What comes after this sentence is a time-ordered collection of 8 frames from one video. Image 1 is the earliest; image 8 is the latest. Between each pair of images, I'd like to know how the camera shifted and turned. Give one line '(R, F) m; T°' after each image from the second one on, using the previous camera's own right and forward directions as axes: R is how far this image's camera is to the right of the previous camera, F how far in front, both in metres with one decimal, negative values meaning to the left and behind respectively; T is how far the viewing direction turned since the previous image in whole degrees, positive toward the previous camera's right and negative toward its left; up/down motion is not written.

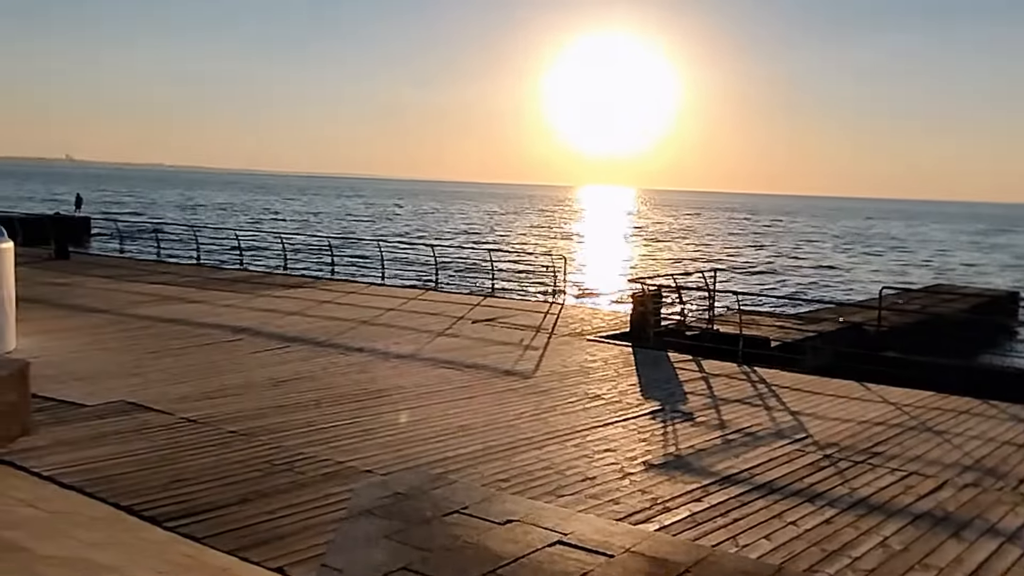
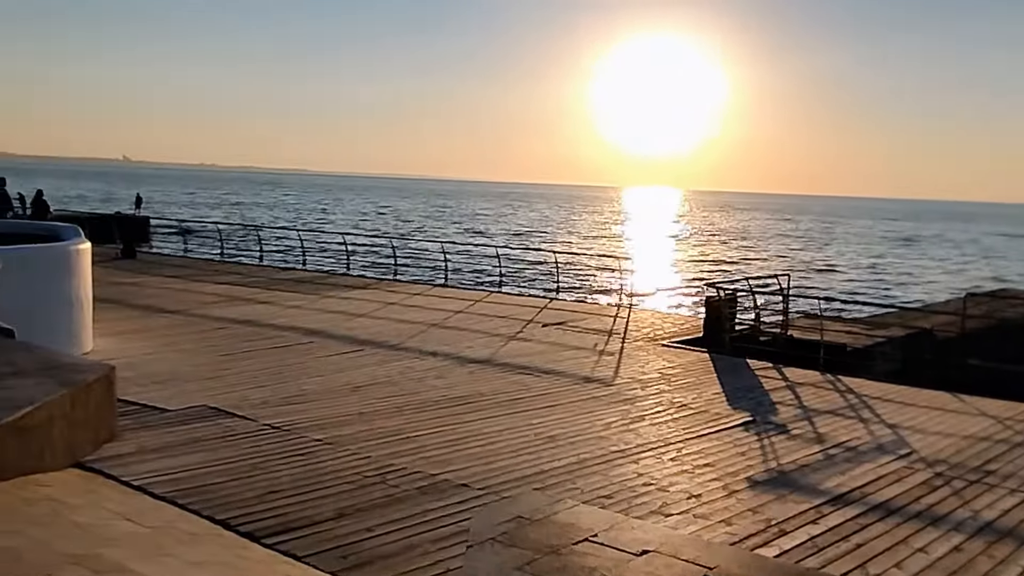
(-0.5, +0.4) m; -3°
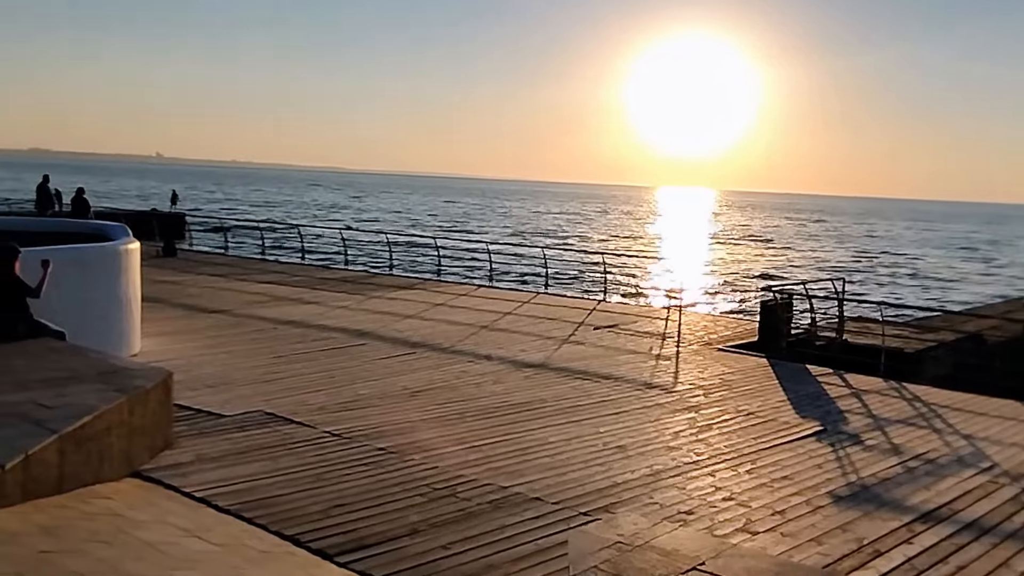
(-0.4, +0.3) m; -2°
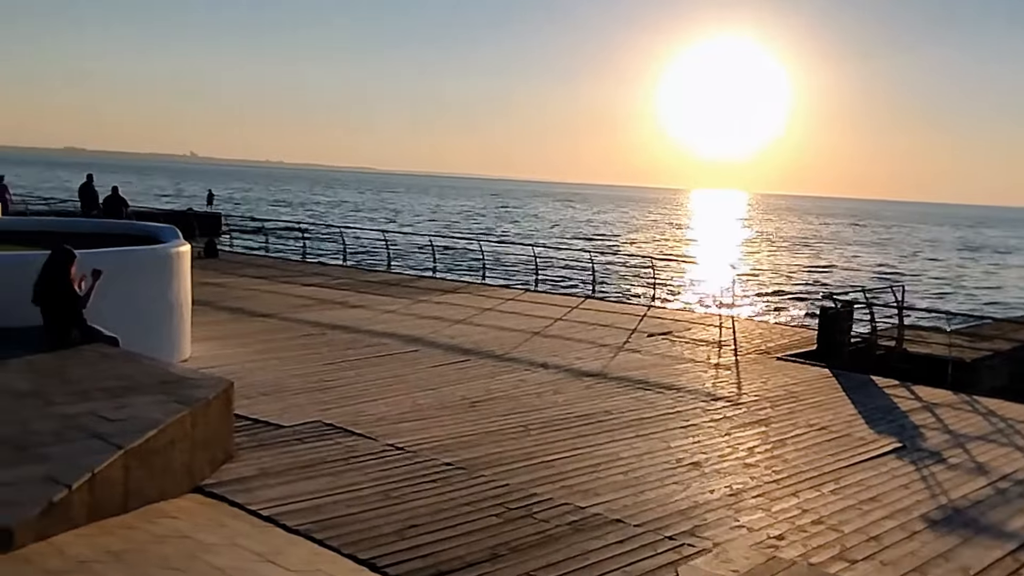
(-0.4, +0.3) m; -2°
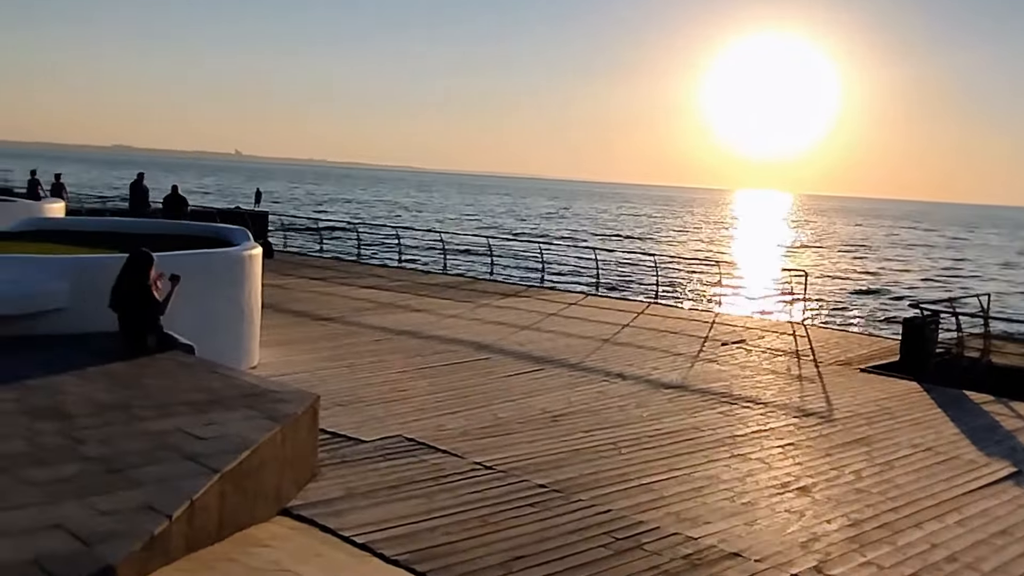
(-0.5, +0.4) m; -3°
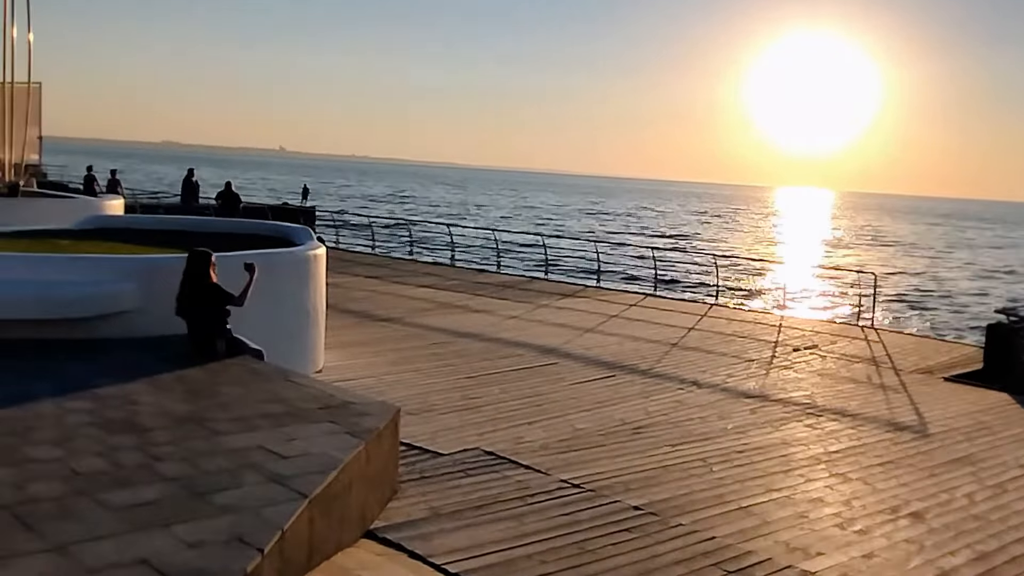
(-0.4, +0.4) m; -2°
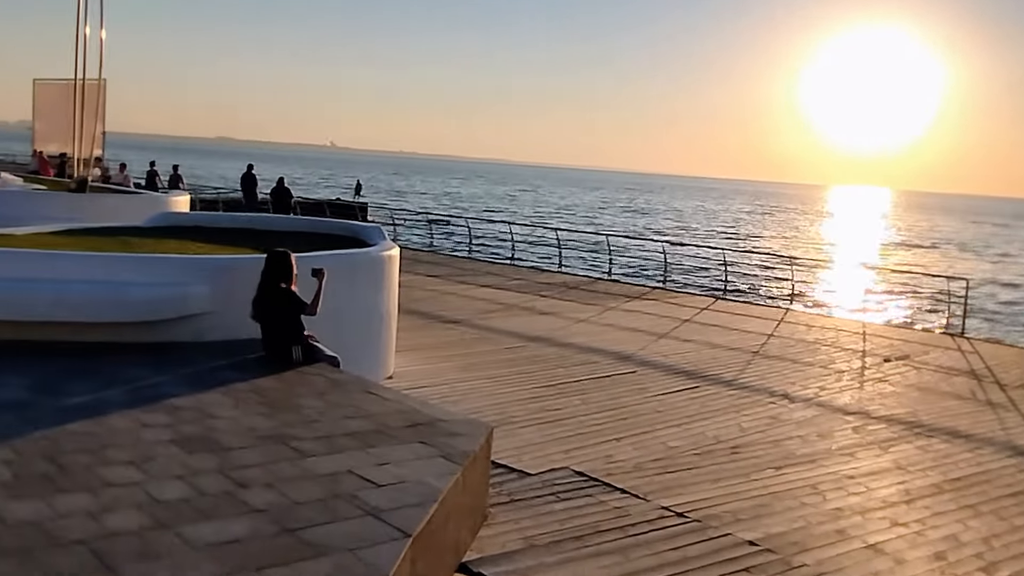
(-0.4, +0.5) m; -3°
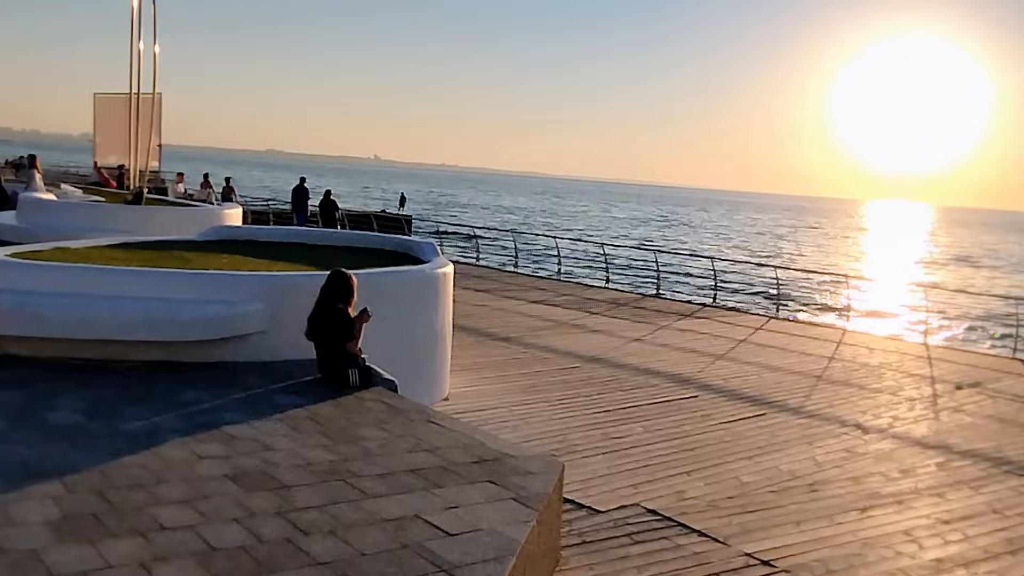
(-0.3, +0.4) m; -2°
